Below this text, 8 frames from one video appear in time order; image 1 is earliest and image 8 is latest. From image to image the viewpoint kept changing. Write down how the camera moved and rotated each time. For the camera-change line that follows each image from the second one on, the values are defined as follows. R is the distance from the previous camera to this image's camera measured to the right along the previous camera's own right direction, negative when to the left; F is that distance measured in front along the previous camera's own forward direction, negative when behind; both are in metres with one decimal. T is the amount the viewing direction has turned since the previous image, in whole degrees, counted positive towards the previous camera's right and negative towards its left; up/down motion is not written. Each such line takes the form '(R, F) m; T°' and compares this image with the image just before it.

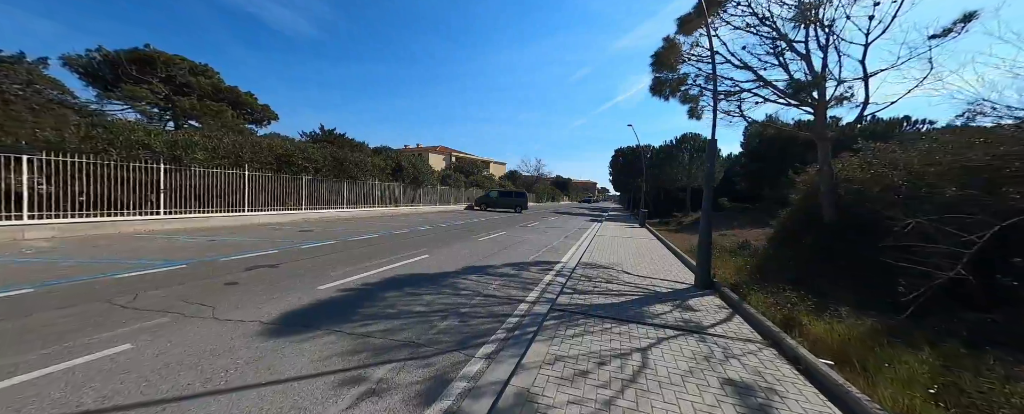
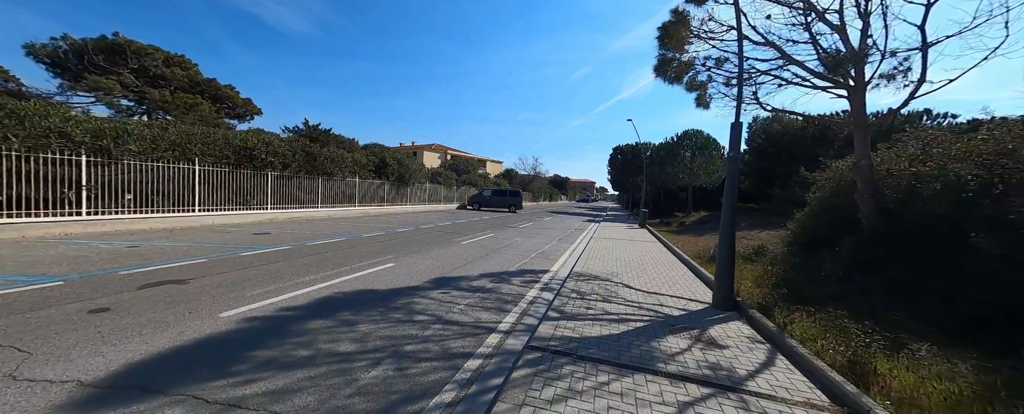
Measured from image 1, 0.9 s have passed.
(+0.4, +1.3) m; 0°
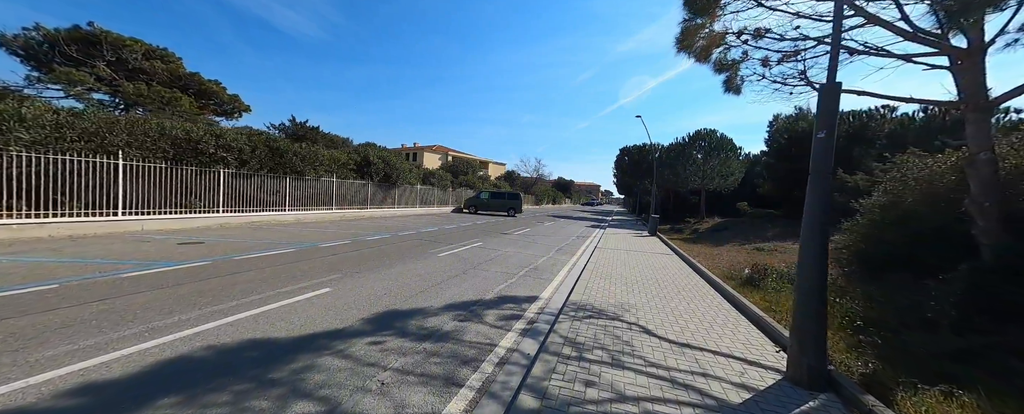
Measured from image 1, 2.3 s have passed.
(+0.5, +1.9) m; -1°
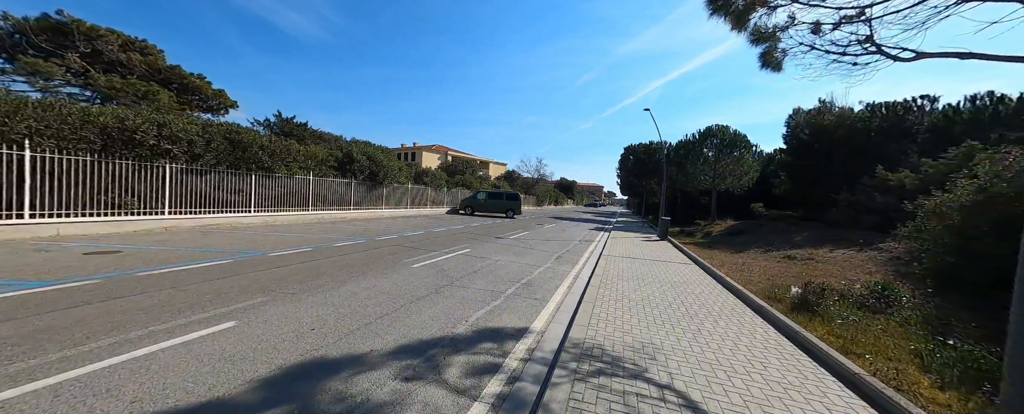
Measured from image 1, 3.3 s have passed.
(+0.3, +1.6) m; 0°
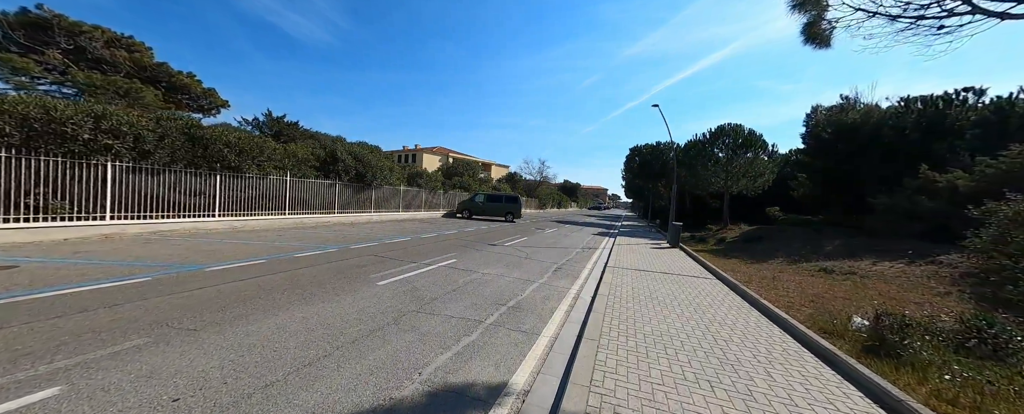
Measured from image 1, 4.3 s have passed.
(+0.3, +1.3) m; -1°
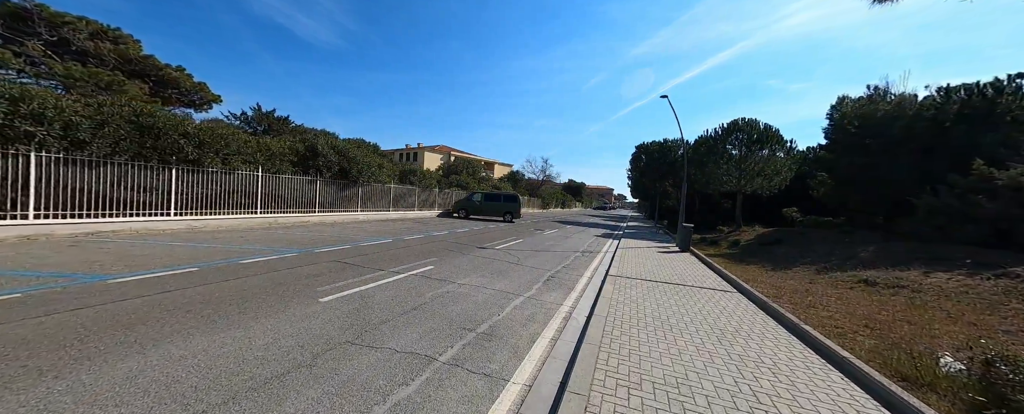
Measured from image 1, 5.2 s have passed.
(+0.5, +1.3) m; -1°
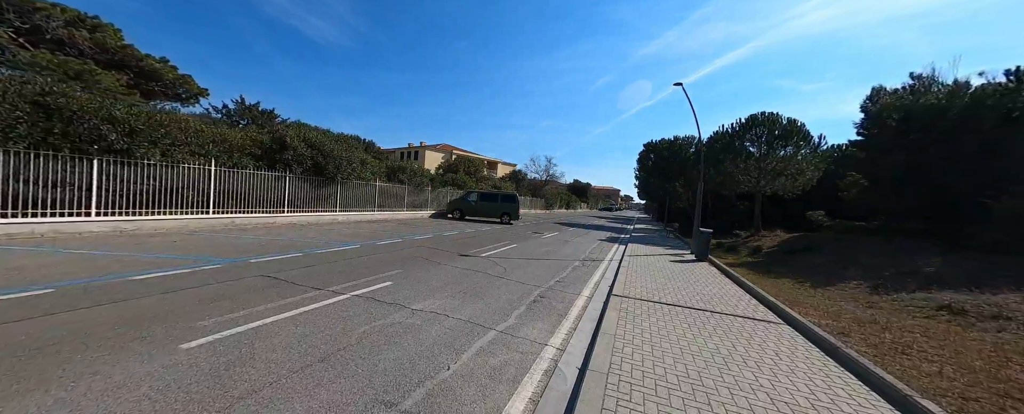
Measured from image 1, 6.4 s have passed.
(+0.5, +1.7) m; -1°
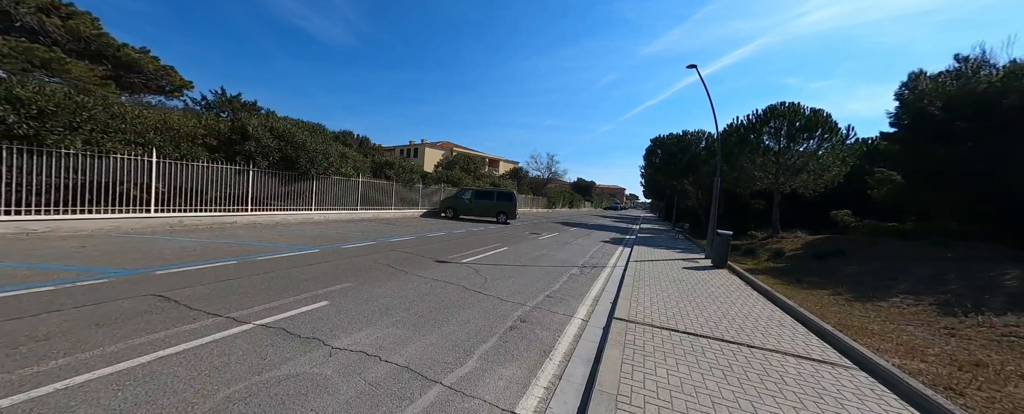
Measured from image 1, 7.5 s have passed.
(+0.5, +1.5) m; -1°
